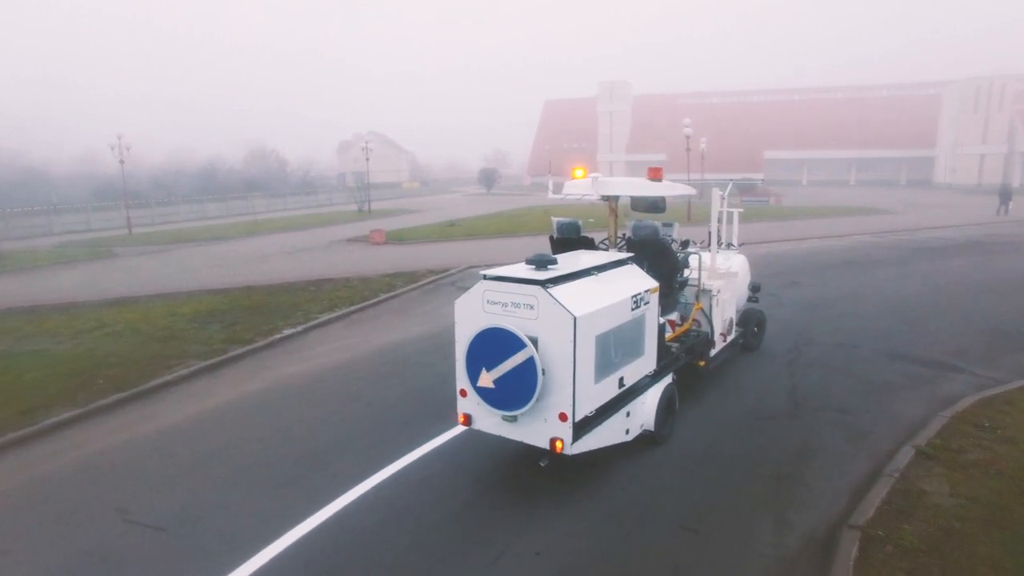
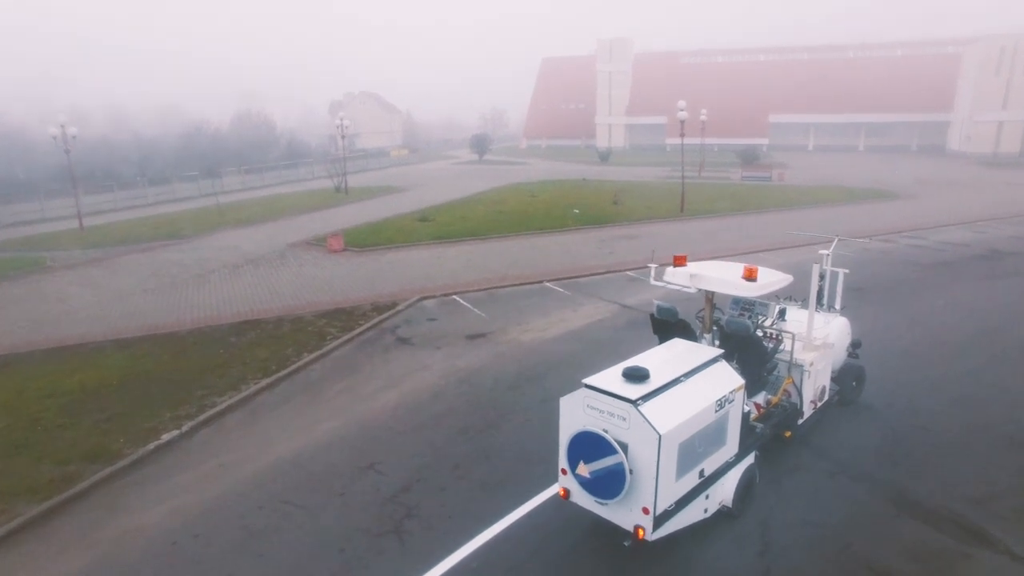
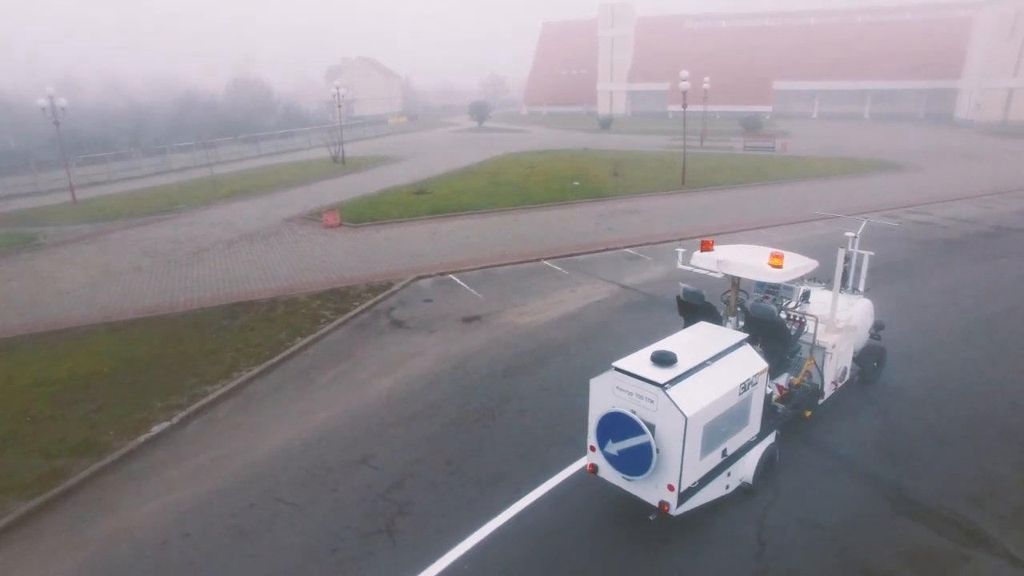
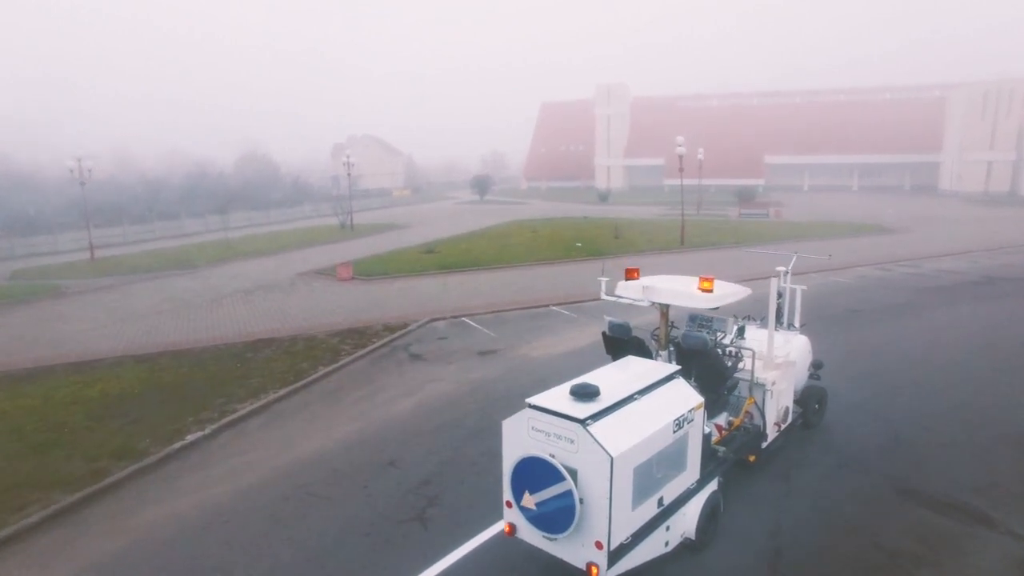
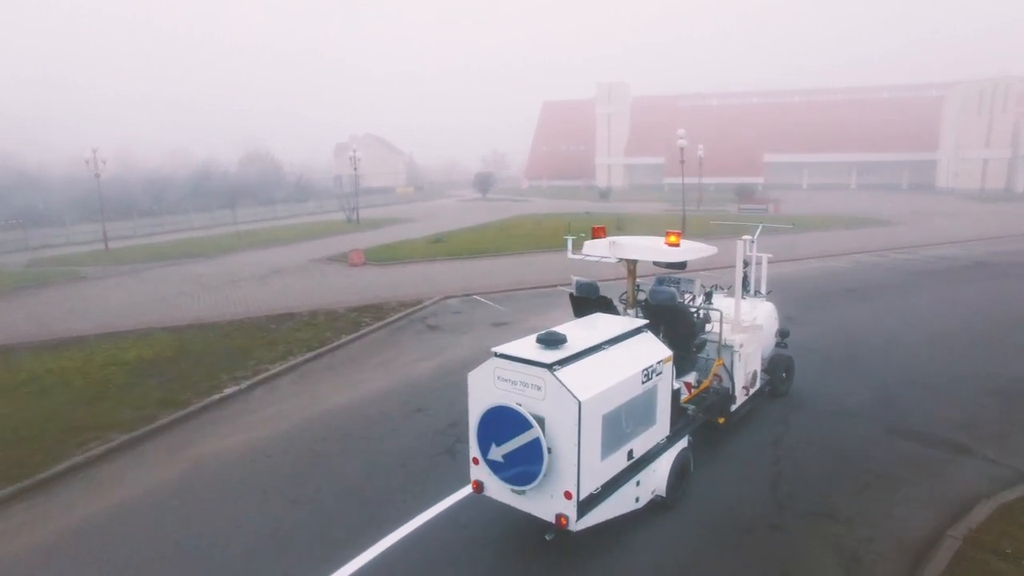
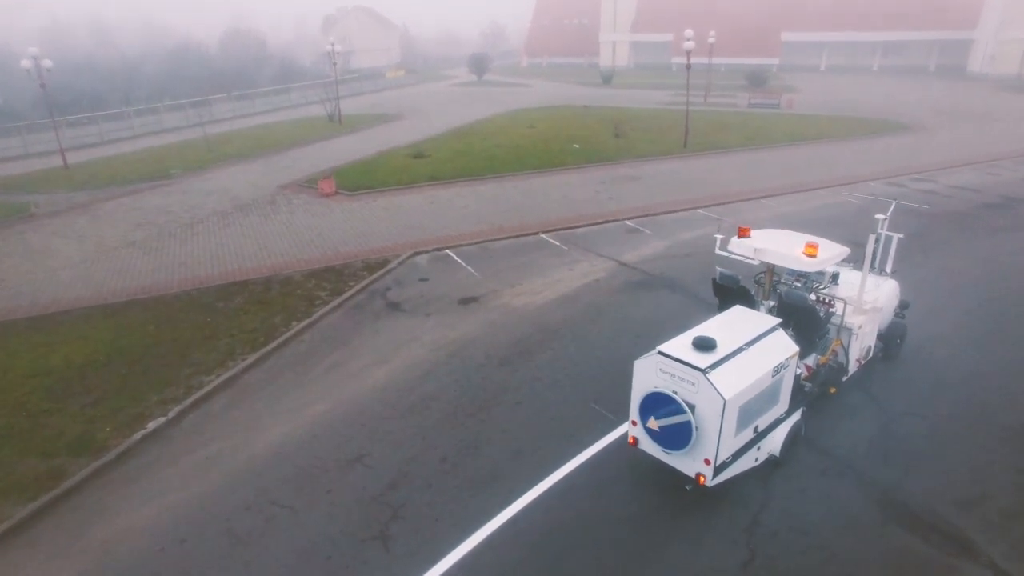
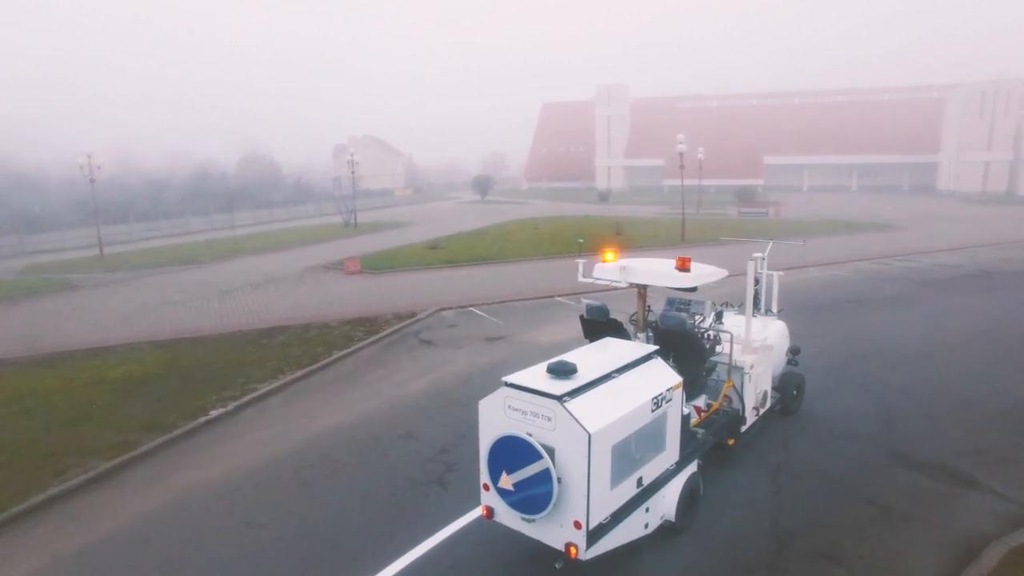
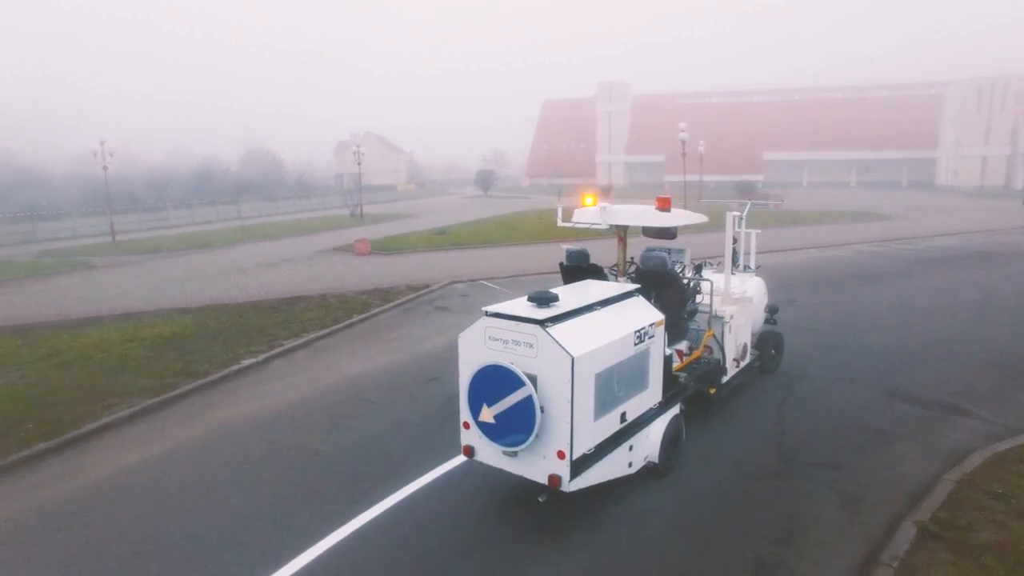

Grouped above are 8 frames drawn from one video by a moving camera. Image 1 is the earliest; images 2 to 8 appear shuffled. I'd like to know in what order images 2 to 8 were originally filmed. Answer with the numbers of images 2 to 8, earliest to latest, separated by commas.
8, 5, 7, 4, 2, 3, 6
